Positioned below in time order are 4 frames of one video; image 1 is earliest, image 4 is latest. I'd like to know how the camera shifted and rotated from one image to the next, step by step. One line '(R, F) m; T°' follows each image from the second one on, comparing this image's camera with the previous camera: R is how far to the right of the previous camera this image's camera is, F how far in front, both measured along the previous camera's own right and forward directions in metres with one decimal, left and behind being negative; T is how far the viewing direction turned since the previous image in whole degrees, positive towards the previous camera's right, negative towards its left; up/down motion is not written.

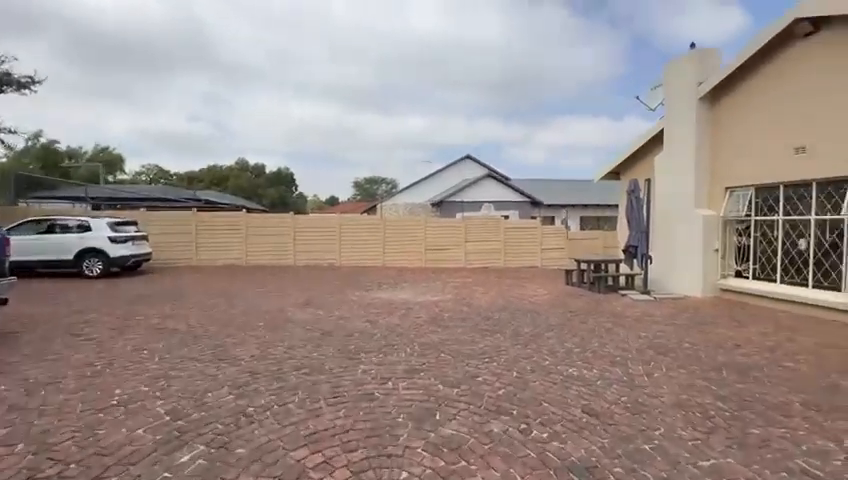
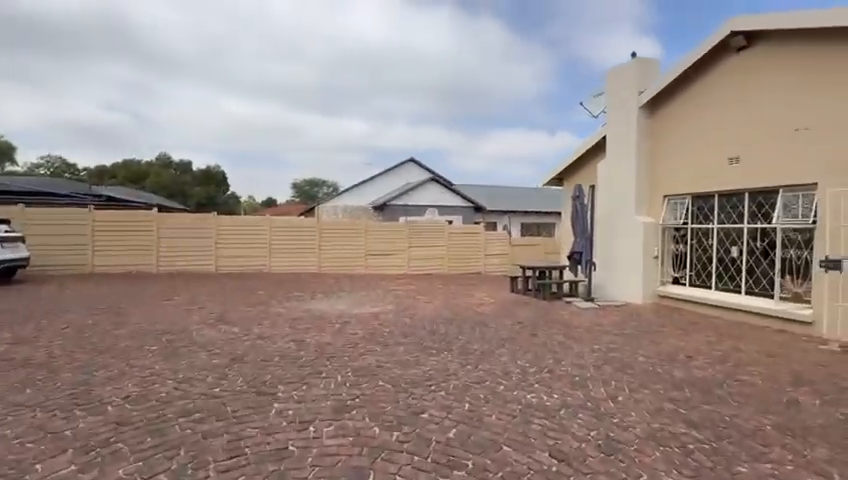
(+0.1, +0.9) m; +8°
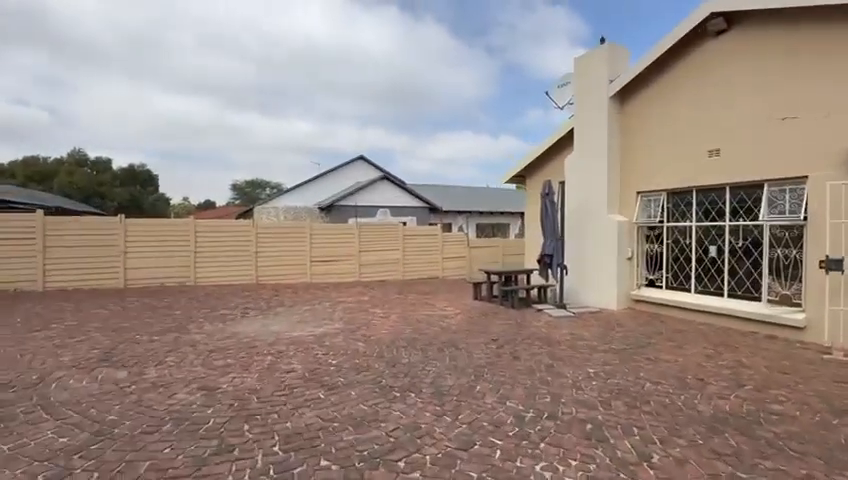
(-0.1, +1.5) m; +7°
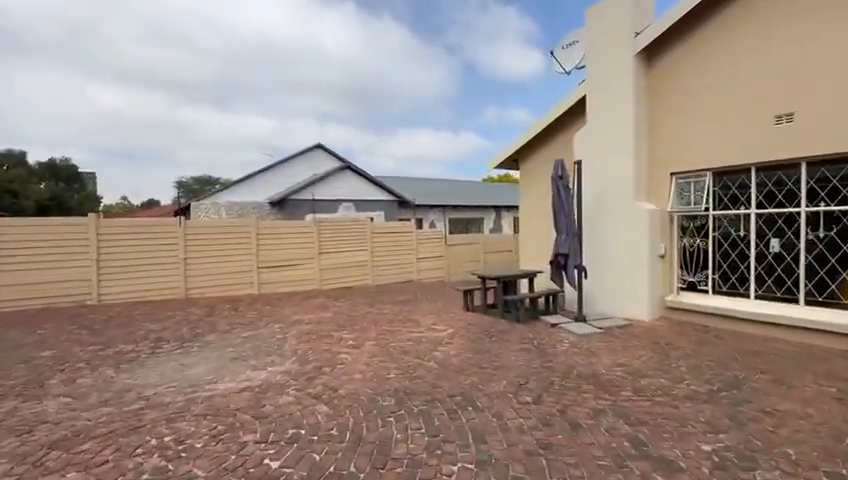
(-0.4, +2.6) m; +6°
